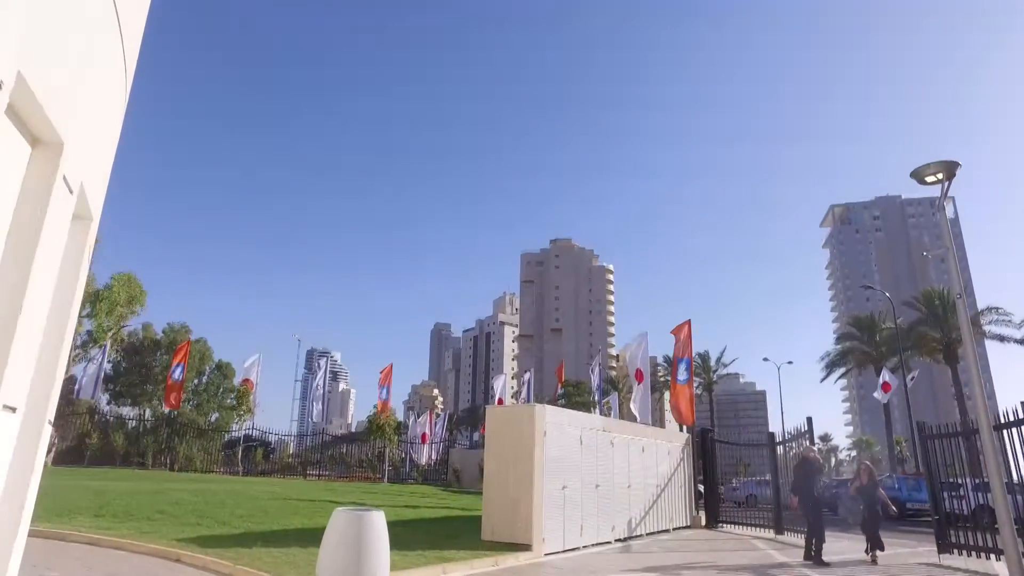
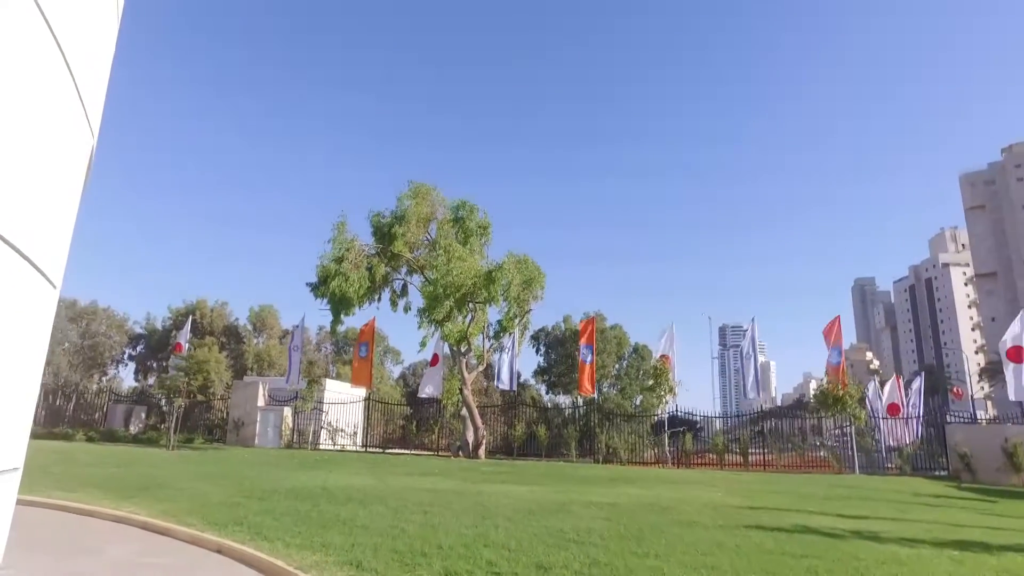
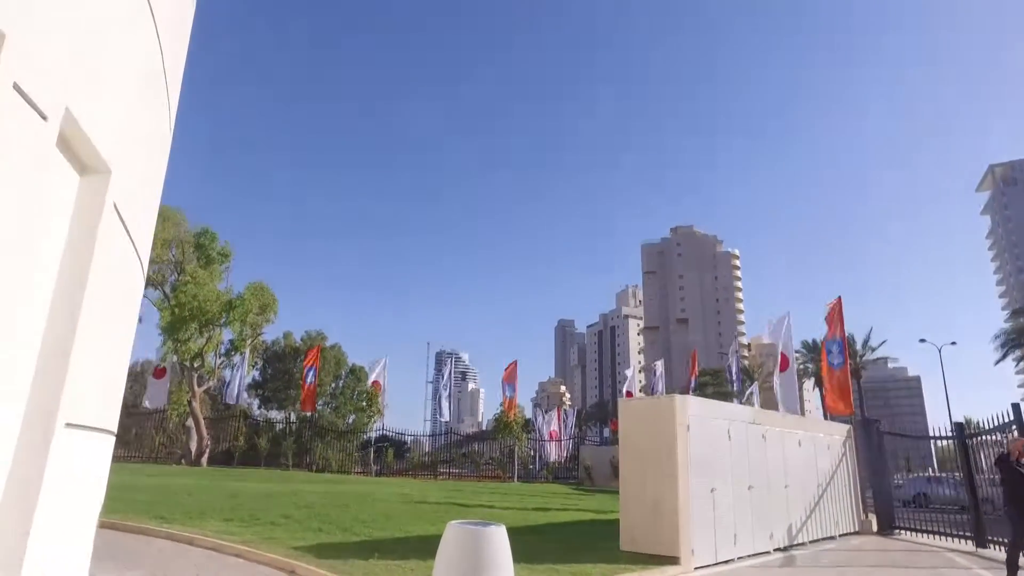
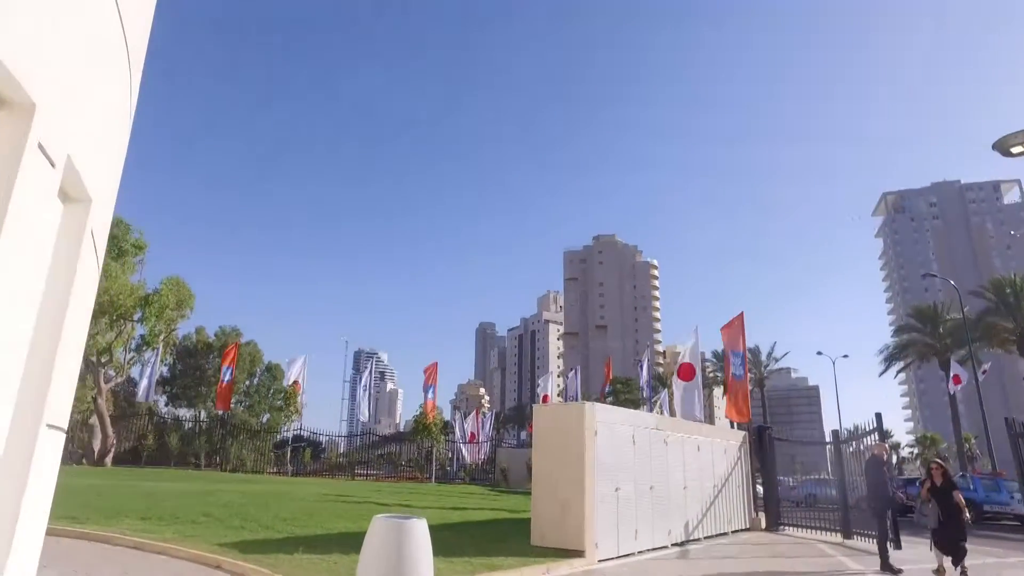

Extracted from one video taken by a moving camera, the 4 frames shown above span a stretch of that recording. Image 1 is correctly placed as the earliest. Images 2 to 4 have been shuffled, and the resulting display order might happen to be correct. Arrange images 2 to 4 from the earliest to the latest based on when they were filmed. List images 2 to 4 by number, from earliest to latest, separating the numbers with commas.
4, 3, 2
